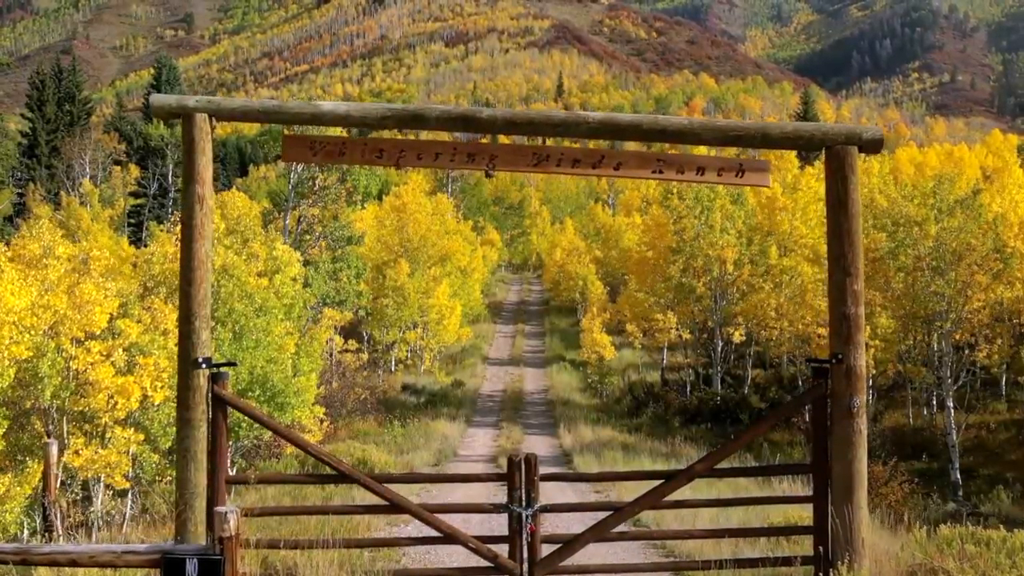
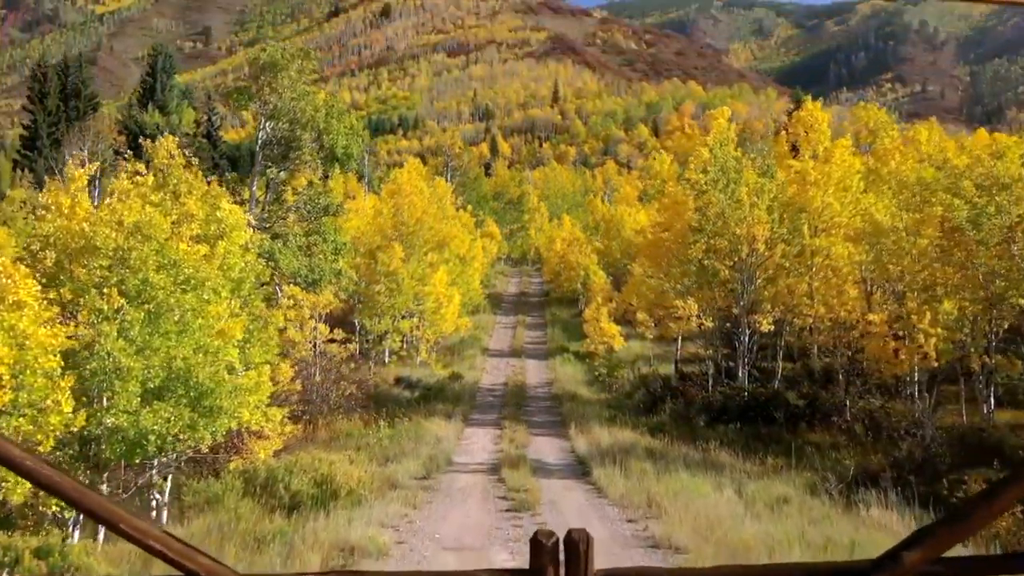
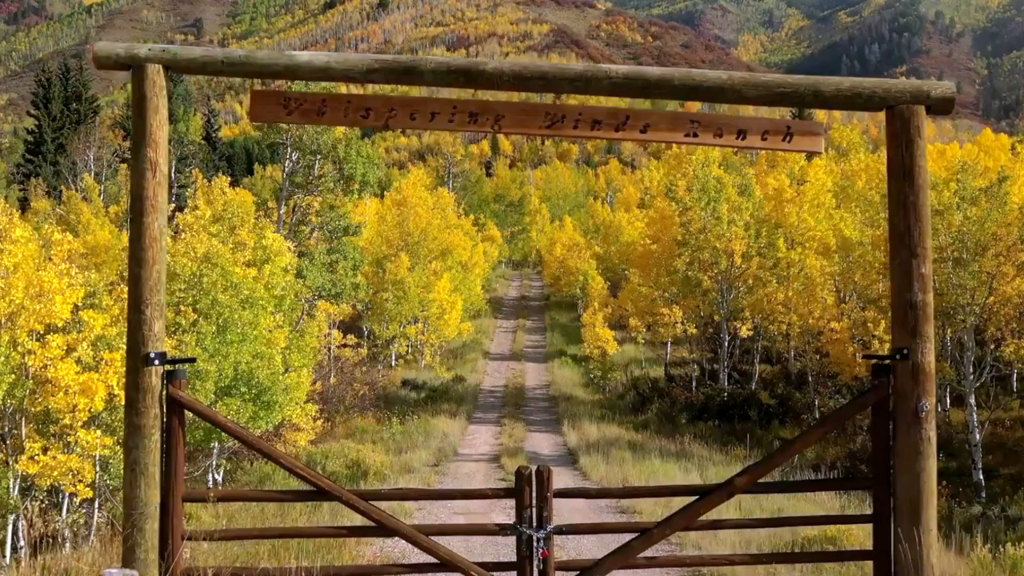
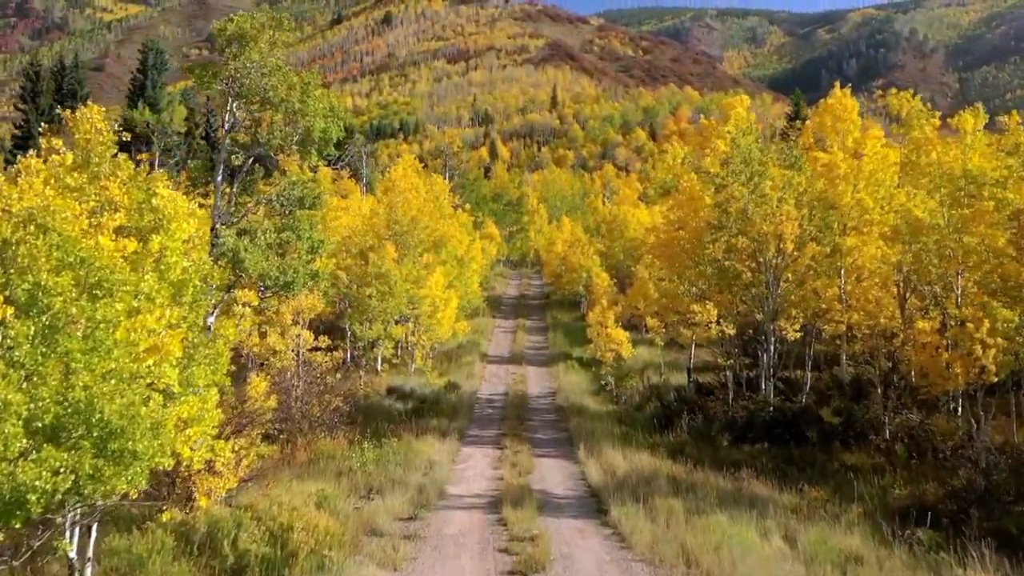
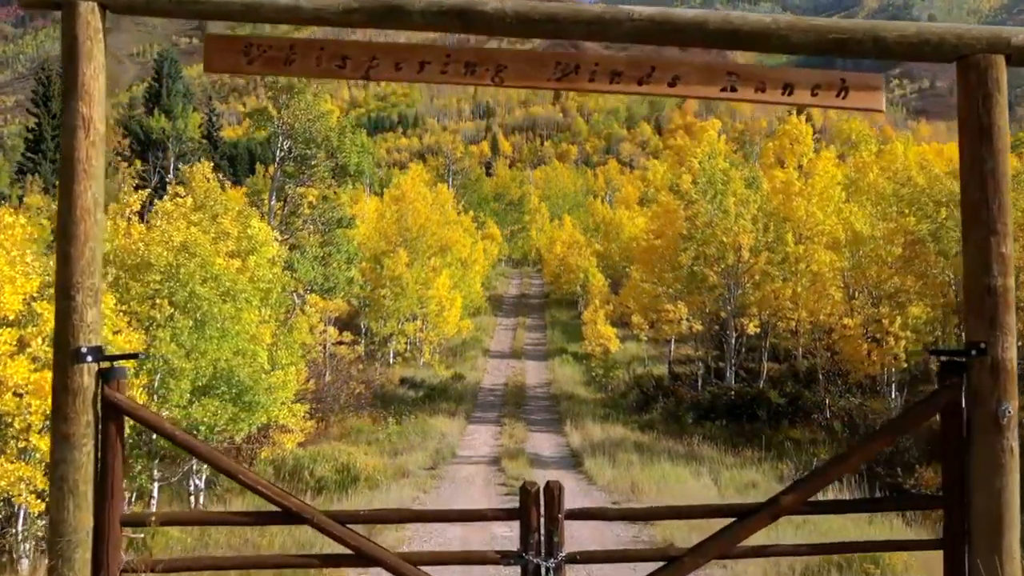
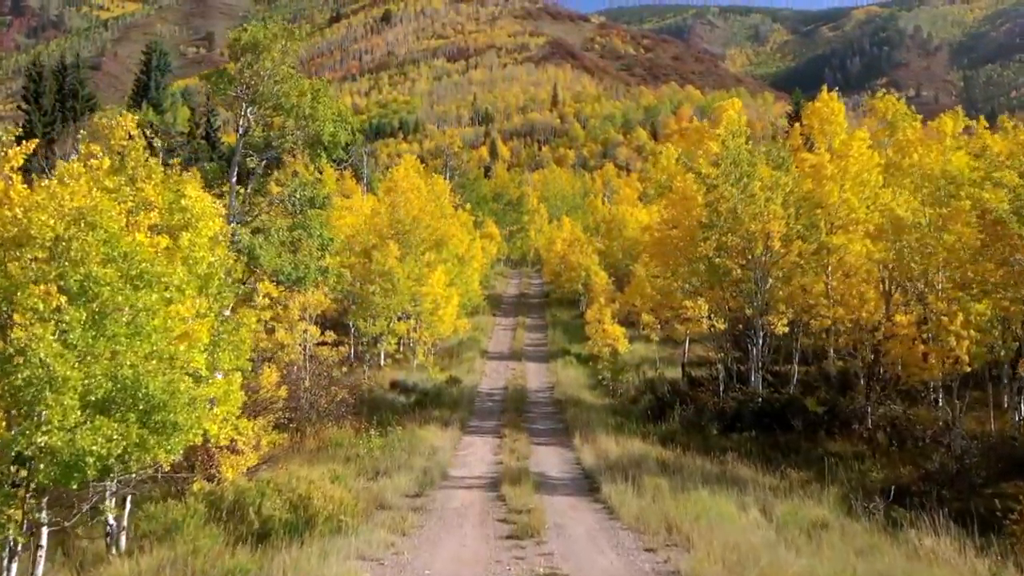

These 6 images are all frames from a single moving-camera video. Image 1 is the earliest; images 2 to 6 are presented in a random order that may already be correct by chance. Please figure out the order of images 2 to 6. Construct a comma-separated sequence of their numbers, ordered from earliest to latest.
3, 5, 2, 6, 4
